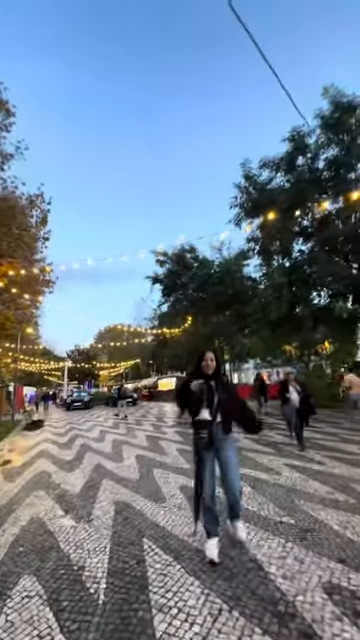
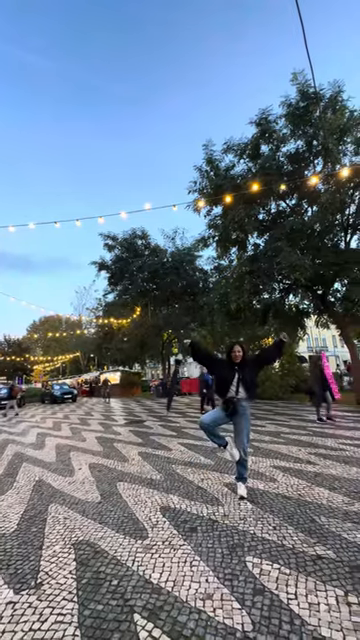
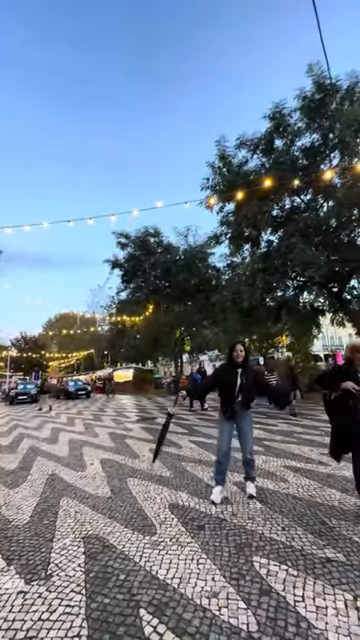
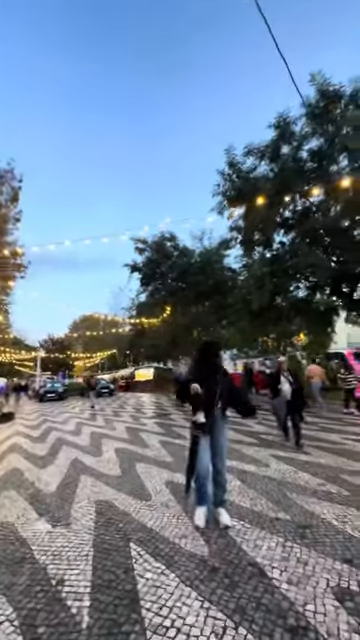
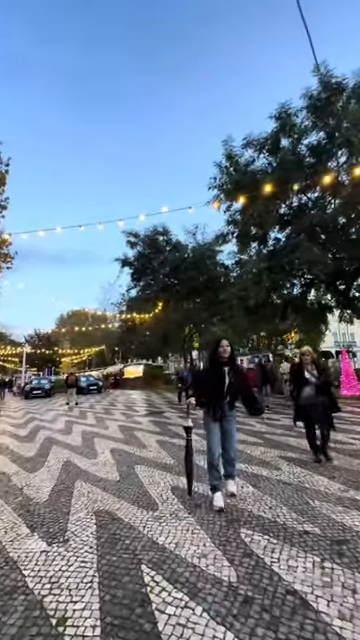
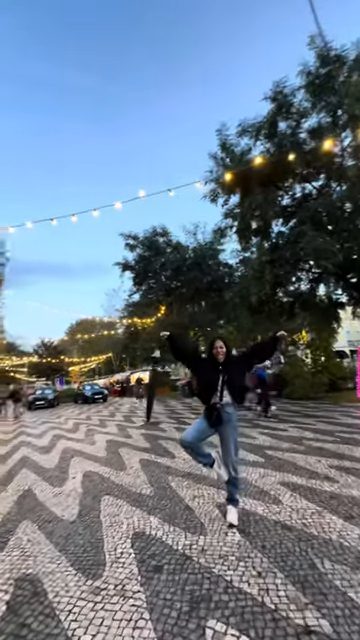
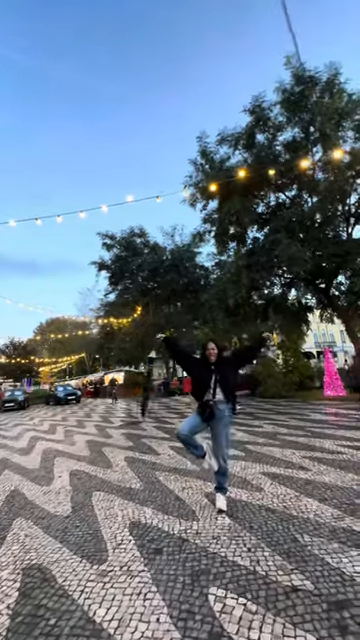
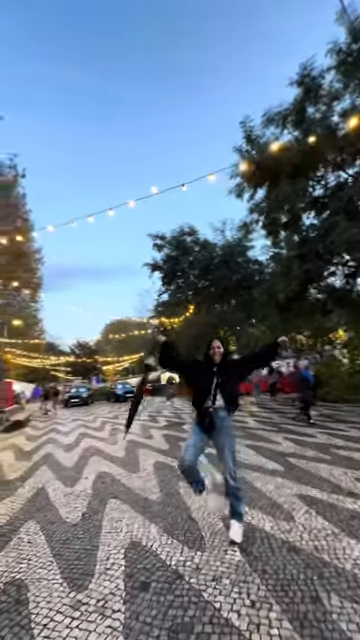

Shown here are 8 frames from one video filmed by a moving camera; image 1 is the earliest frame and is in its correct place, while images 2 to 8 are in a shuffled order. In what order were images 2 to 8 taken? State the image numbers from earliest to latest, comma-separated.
4, 5, 3, 2, 7, 6, 8
